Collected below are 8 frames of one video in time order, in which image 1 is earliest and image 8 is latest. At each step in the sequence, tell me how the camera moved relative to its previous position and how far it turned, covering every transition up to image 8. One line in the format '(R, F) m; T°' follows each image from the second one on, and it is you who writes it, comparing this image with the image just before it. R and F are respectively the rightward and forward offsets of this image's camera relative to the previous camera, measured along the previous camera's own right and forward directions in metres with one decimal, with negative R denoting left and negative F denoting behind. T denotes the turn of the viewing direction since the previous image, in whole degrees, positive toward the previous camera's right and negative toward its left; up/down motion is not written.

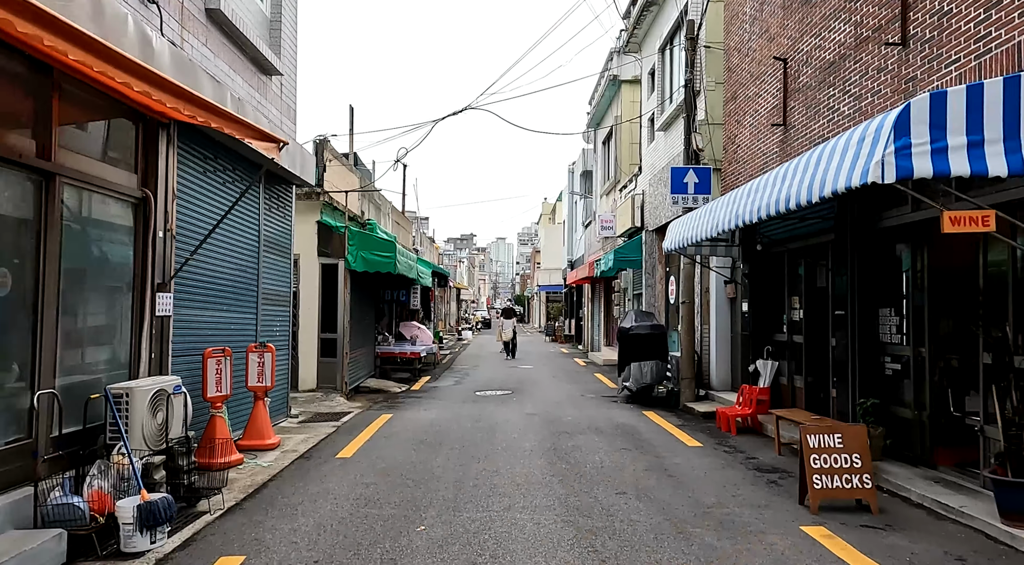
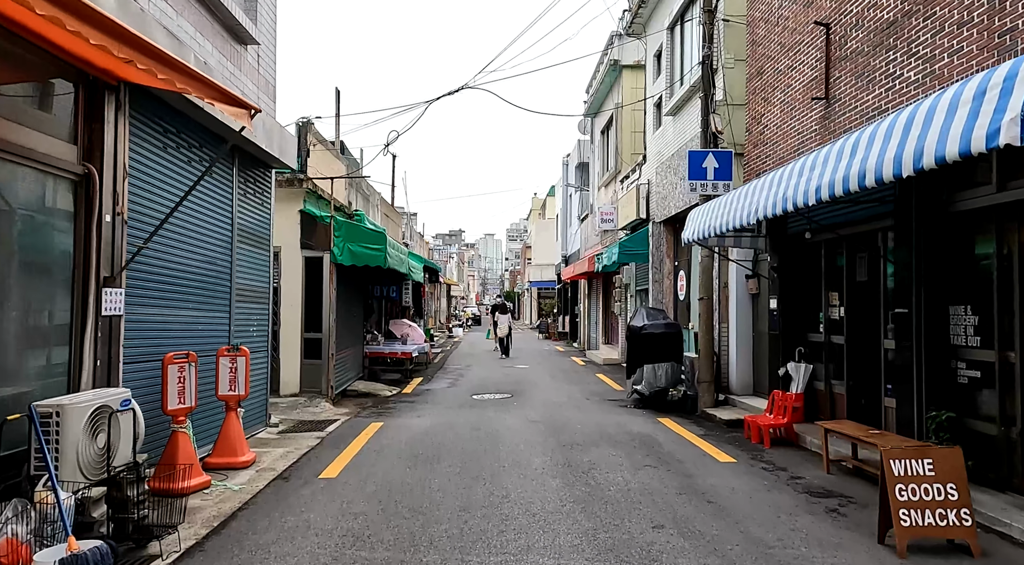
(-0.2, +1.2) m; +1°
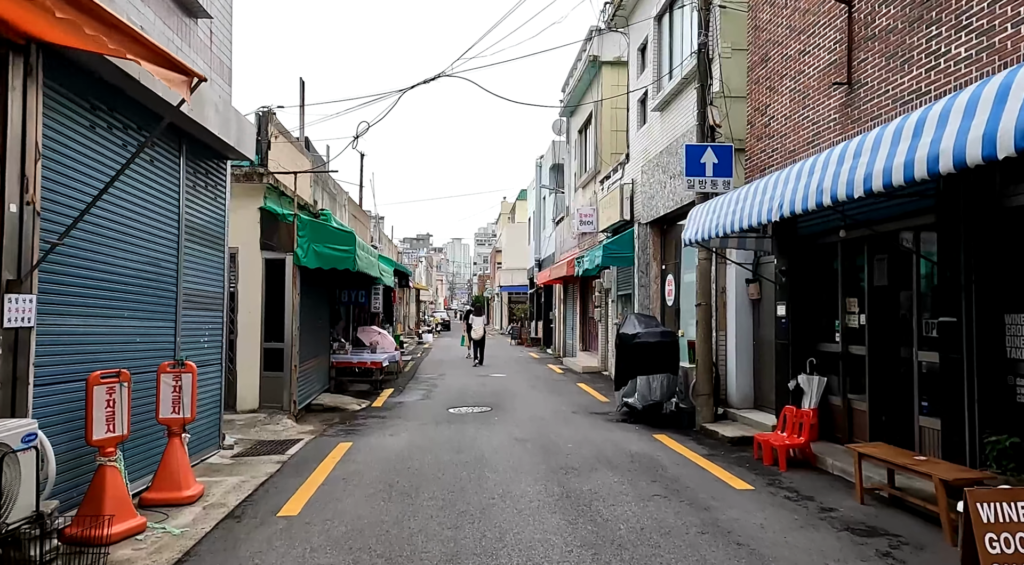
(-0.2, +1.1) m; +2°
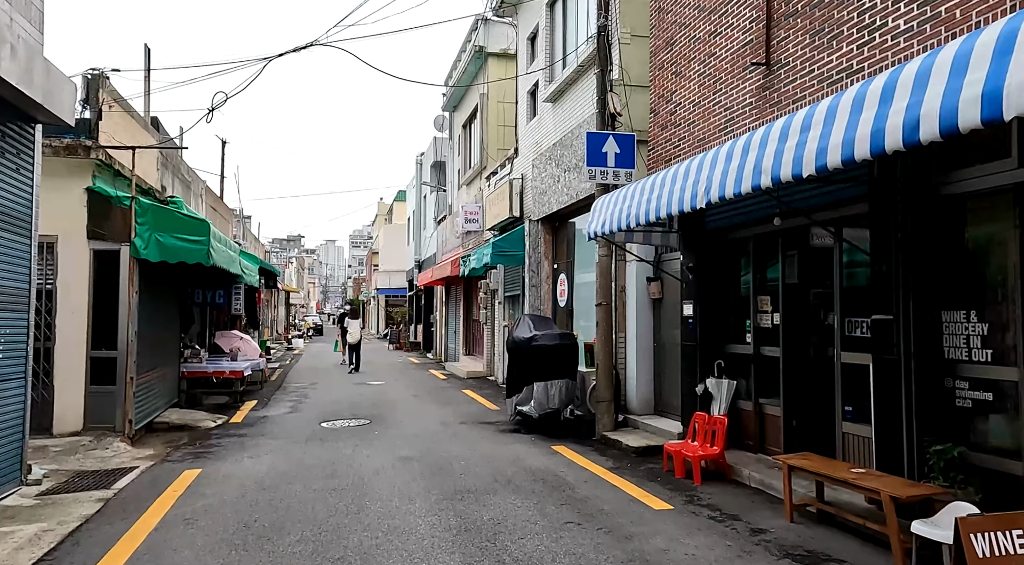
(-0.1, +1.1) m; +9°
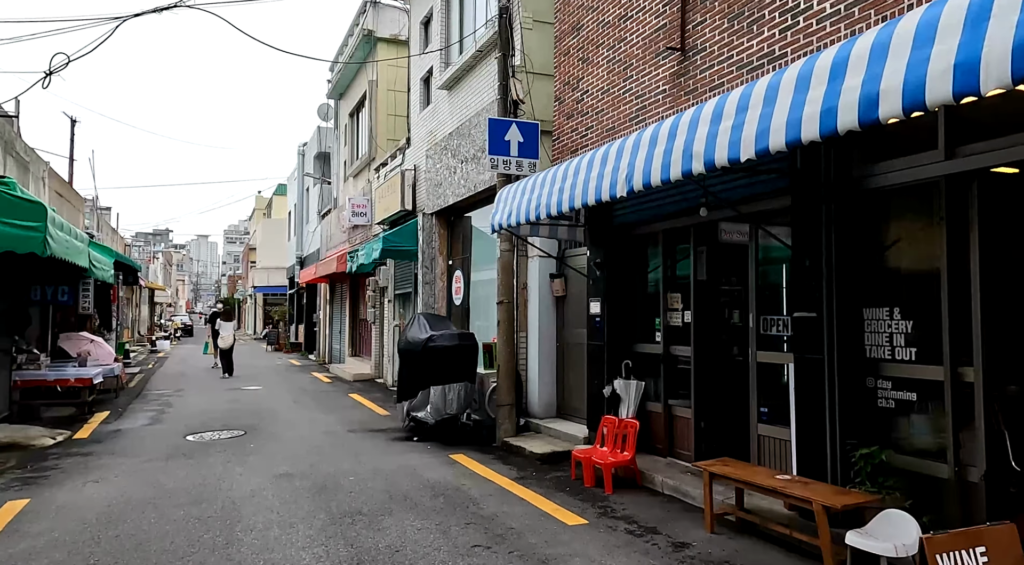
(-0.1, +0.7) m; +9°
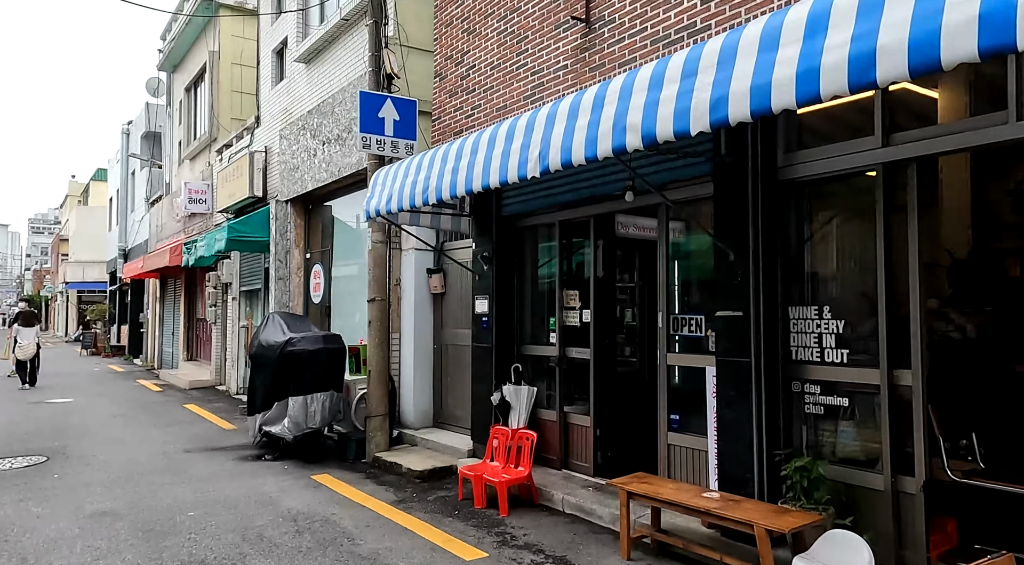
(-0.3, +0.9) m; +12°
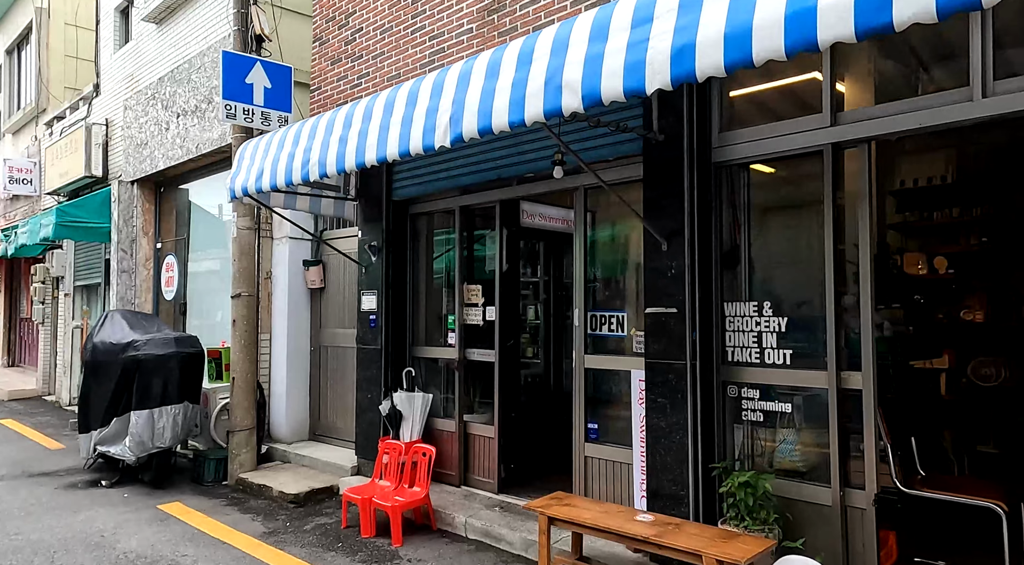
(-0.2, +0.8) m; +10°
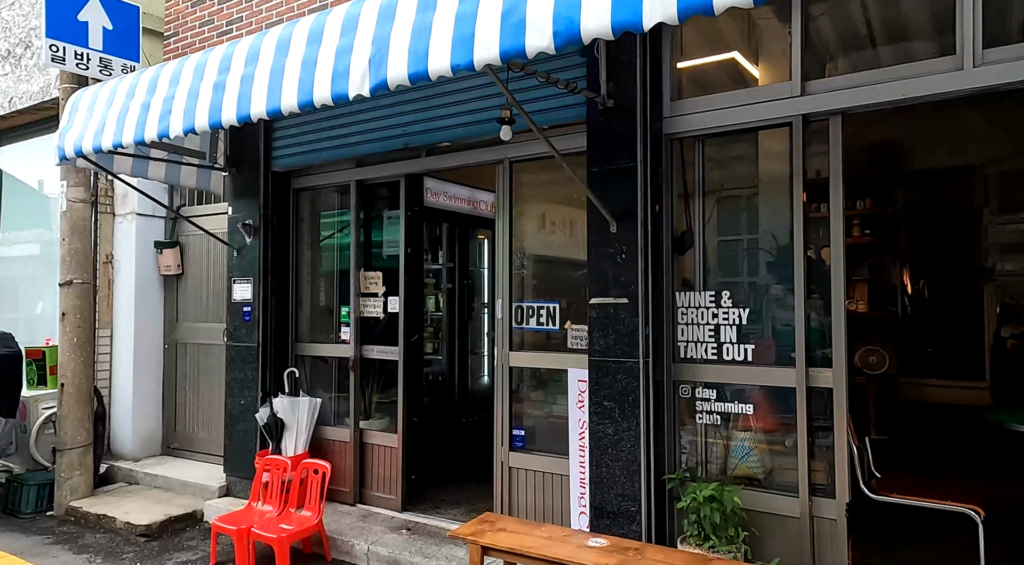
(-0.4, +0.8) m; +11°
